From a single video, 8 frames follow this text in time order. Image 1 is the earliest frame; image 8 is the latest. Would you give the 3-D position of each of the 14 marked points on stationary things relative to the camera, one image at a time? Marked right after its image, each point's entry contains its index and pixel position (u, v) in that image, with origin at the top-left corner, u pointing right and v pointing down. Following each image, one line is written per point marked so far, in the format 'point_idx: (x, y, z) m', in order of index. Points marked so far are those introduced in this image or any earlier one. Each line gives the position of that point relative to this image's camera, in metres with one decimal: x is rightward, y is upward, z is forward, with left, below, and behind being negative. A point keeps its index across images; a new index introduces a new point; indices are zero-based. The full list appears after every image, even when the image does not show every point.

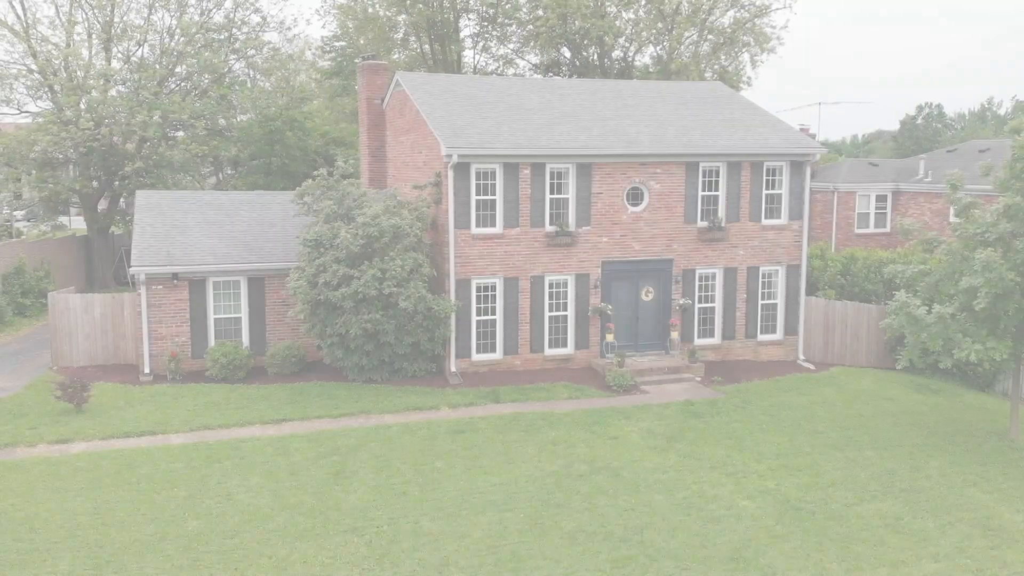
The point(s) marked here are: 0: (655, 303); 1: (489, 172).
0: (+3.0, -0.3, +19.4) m
1: (-0.4, +2.2, +17.8) m
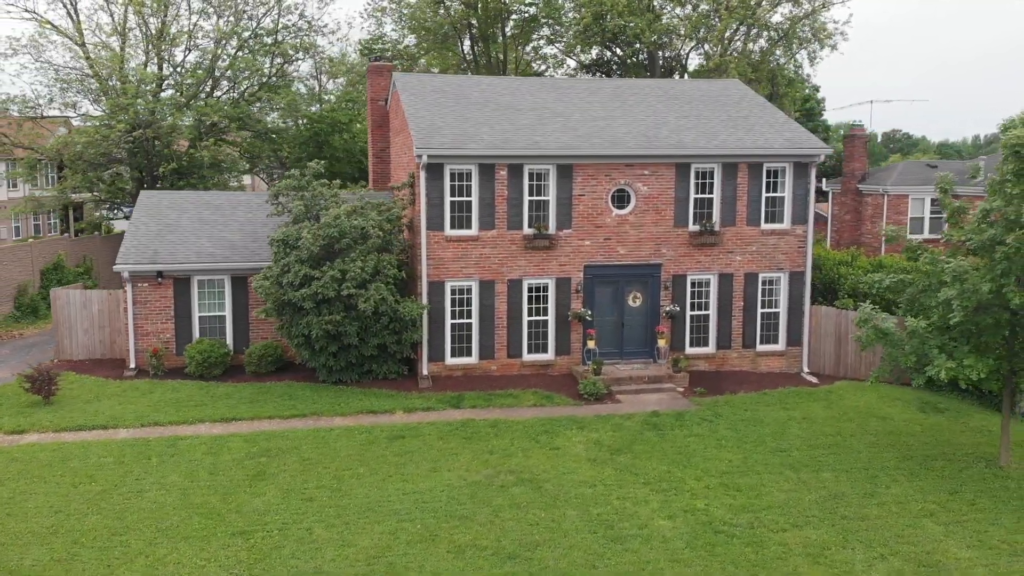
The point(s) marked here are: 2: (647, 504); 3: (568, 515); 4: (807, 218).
0: (+2.7, -0.4, +18.7) m
1: (-0.9, +2.2, +17.5) m
2: (+1.8, -2.8, +12.2) m
3: (+0.7, -2.9, +11.8) m
4: (+6.0, +1.4, +19.0) m
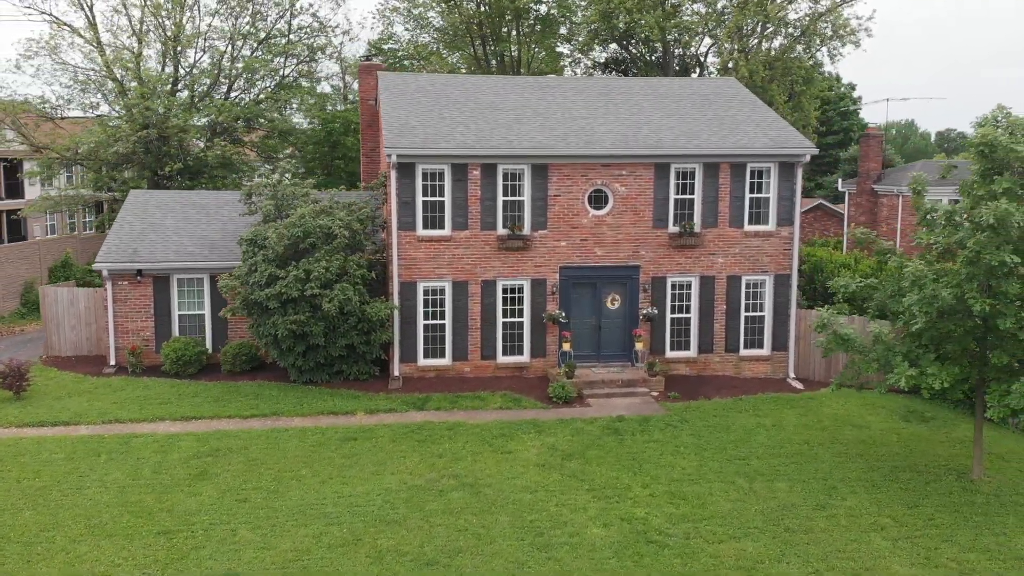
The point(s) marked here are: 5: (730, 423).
0: (+2.2, -0.5, +18.4) m
1: (-1.4, +2.2, +17.4) m
2: (+0.9, -2.9, +12.0) m
3: (-0.2, -2.9, +11.6) m
4: (+5.6, +1.4, +18.4) m
5: (+3.6, -2.3, +15.5) m
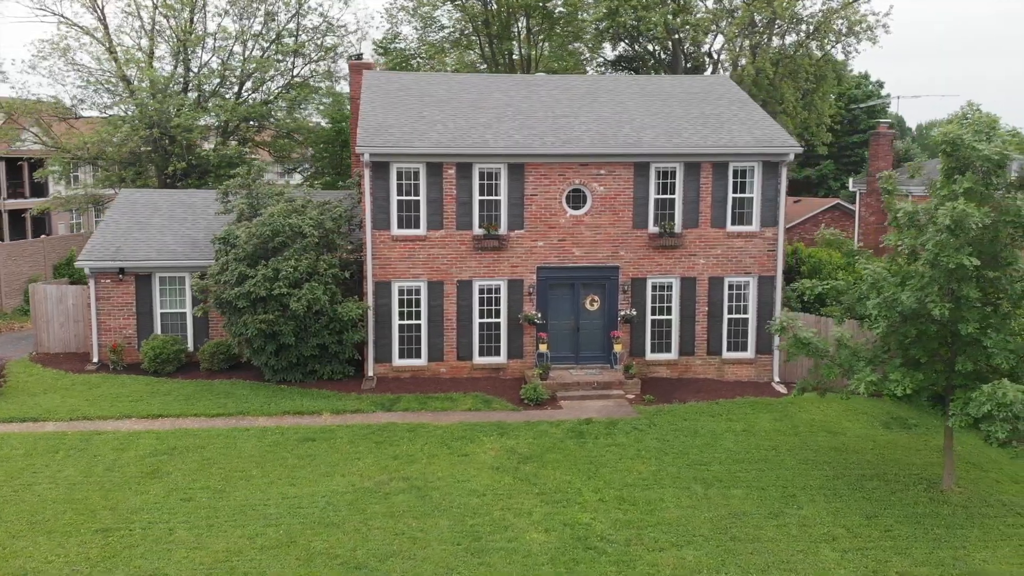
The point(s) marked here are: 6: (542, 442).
0: (+1.8, -0.5, +18.1) m
1: (-1.9, +2.2, +17.3) m
2: (+0.2, -2.9, +11.8) m
3: (-0.9, -2.9, +11.5) m
4: (+5.1, +1.3, +18.0) m
5: (+3.1, -2.3, +15.2) m
6: (+0.5, -2.4, +14.4) m
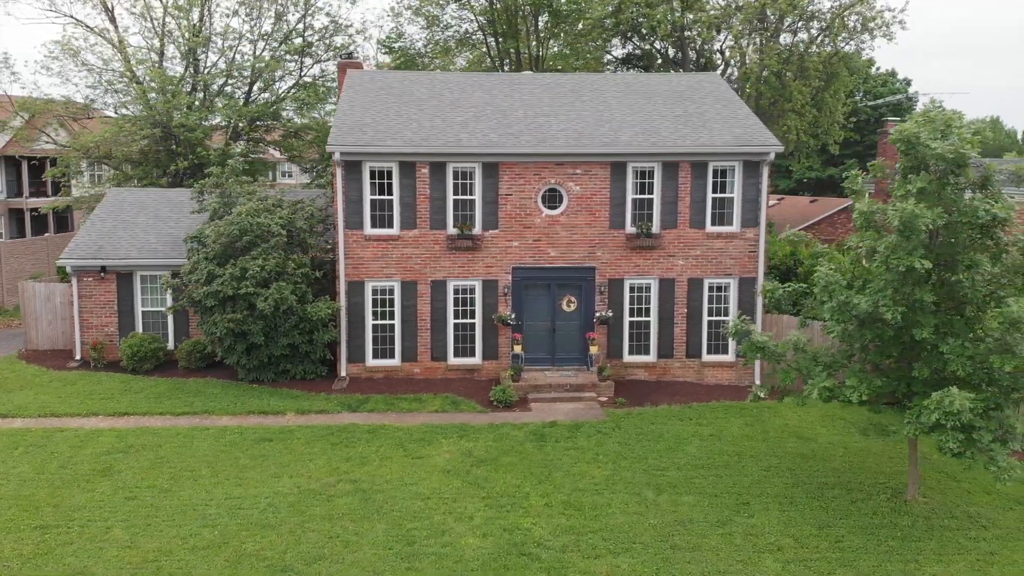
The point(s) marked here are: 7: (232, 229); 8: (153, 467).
0: (+1.3, -0.5, +17.9) m
1: (-2.3, +2.2, +17.2) m
2: (-0.6, -2.9, +11.6) m
3: (-1.7, -2.9, +11.3) m
4: (+4.7, +1.3, +17.7) m
5: (+2.5, -2.3, +14.9) m
6: (-0.2, -2.4, +14.2) m
7: (-4.8, +1.0, +16.1) m
8: (-5.1, -2.5, +13.1) m
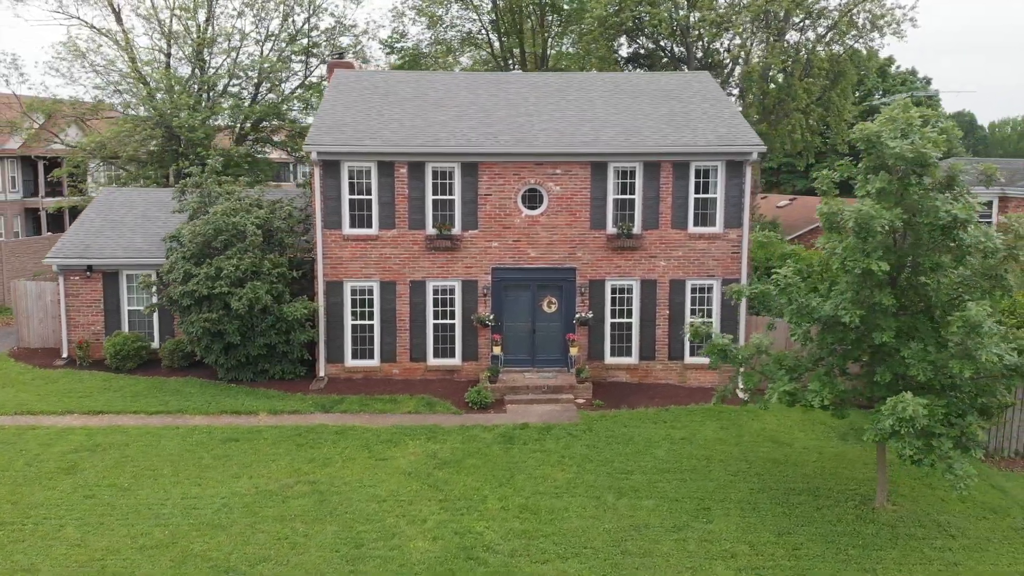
0: (+0.9, -0.5, +17.8) m
1: (-2.7, +2.2, +17.2) m
2: (-1.1, -2.9, +11.5) m
3: (-2.2, -2.9, +11.3) m
4: (+4.3, +1.3, +17.4) m
5: (+2.0, -2.3, +14.7) m
6: (-0.7, -2.4, +14.1) m
7: (-5.2, +1.0, +16.2) m
8: (-5.6, -2.5, +13.1) m
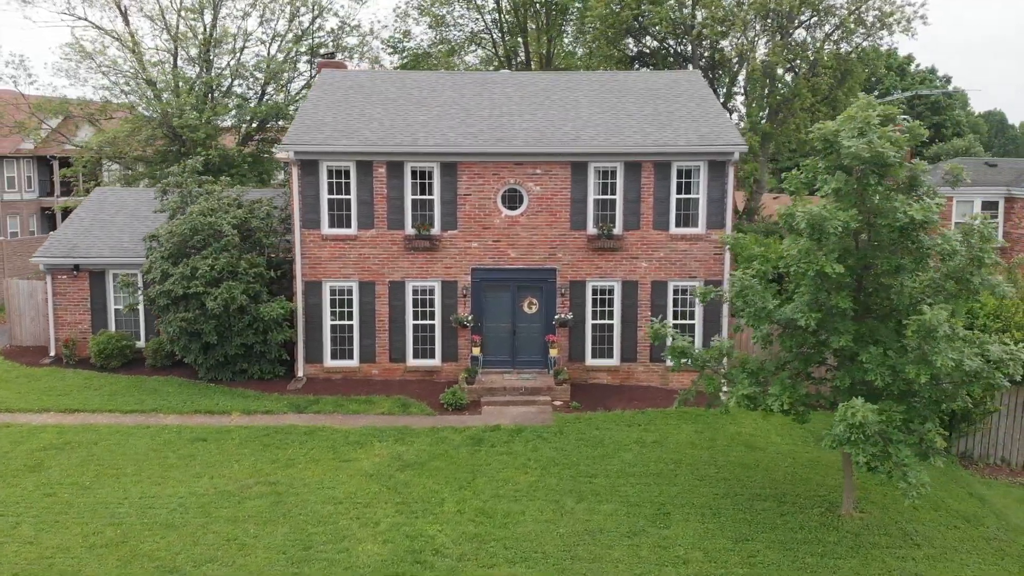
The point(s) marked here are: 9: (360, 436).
0: (+0.5, -0.5, +17.6) m
1: (-3.1, +2.2, +17.2) m
2: (-1.7, -2.9, +11.5) m
3: (-2.8, -2.9, +11.2) m
4: (+3.9, +1.2, +17.2) m
5: (+1.5, -2.4, +14.5) m
6: (-1.2, -2.4, +14.0) m
7: (-5.7, +1.0, +16.2) m
8: (-6.1, -2.5, +13.2) m
9: (-2.3, -2.3, +14.4) m
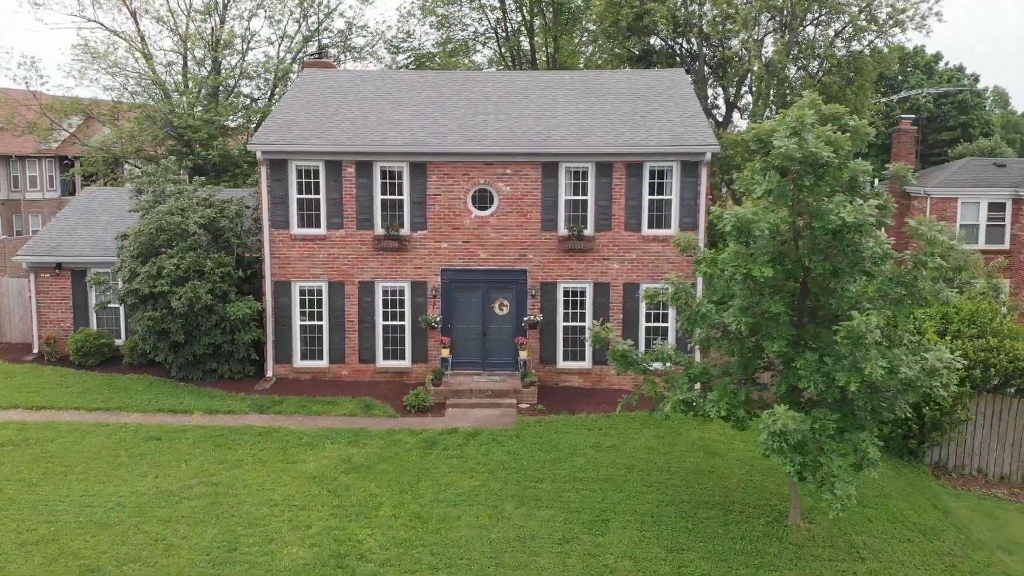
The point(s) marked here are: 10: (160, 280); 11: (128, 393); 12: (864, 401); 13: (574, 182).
0: (0.0, -0.6, +17.4) m
1: (-3.7, +2.2, +17.1) m
2: (-2.5, -2.9, +11.4) m
3: (-3.7, -2.9, +11.2) m
4: (+3.4, +1.2, +16.9) m
5: (+0.8, -2.4, +14.3) m
6: (-1.9, -2.4, +13.9) m
7: (-6.3, +1.0, +16.3) m
8: (-6.9, -2.5, +13.3) m
9: (-3.0, -2.3, +14.4) m
10: (-6.0, +0.1, +16.1) m
11: (-6.8, -1.9, +16.5) m
12: (+3.9, -1.2, +10.2) m
13: (+1.1, +1.9, +17.0) m
